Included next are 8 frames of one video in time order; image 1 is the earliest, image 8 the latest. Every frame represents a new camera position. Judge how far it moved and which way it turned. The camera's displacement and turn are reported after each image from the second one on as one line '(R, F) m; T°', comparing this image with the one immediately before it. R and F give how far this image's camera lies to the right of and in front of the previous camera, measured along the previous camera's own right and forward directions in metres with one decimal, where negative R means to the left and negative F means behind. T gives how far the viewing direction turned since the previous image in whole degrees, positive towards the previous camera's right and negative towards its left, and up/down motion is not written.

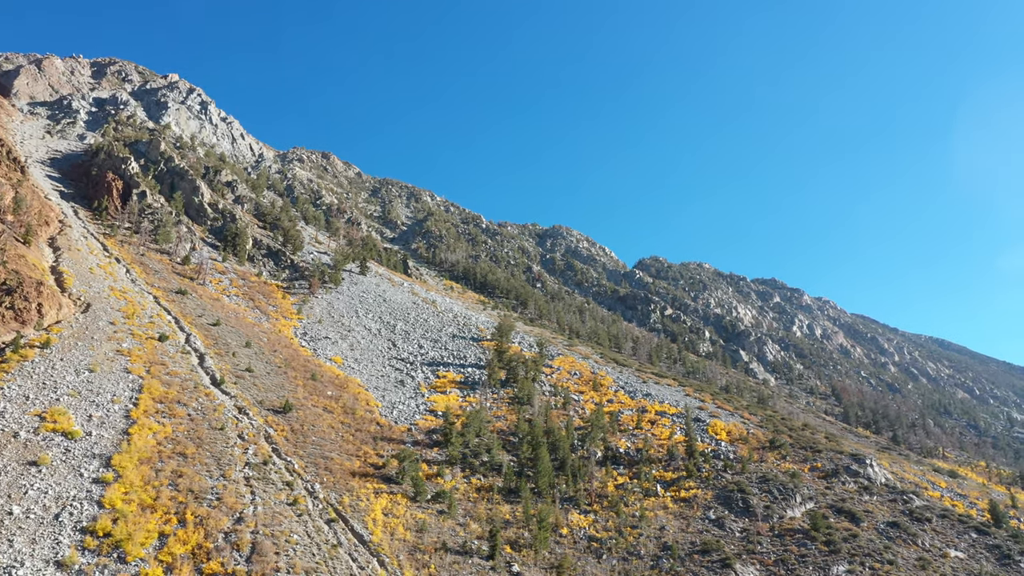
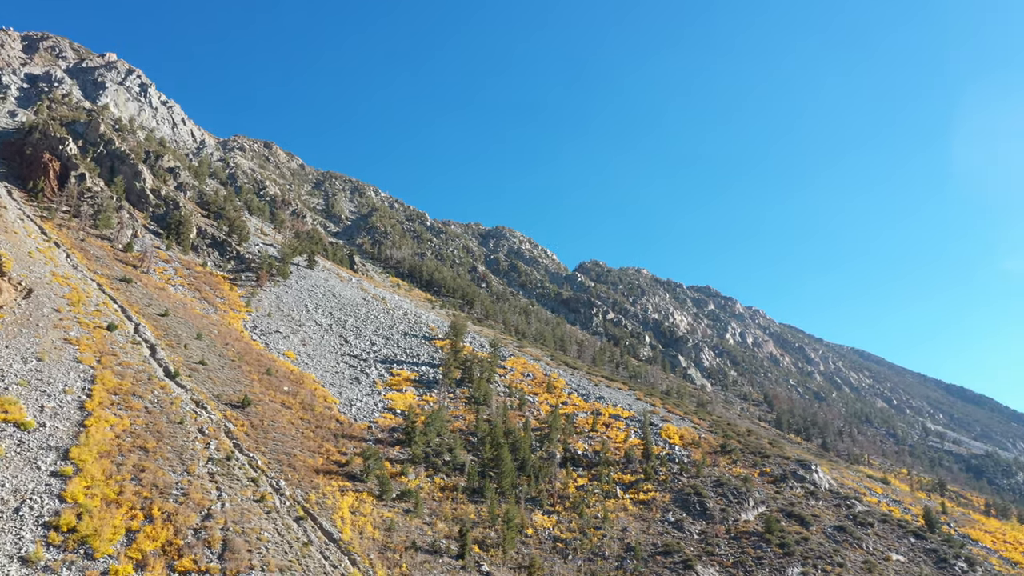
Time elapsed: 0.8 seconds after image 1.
(-0.6, -0.3) m; +4°
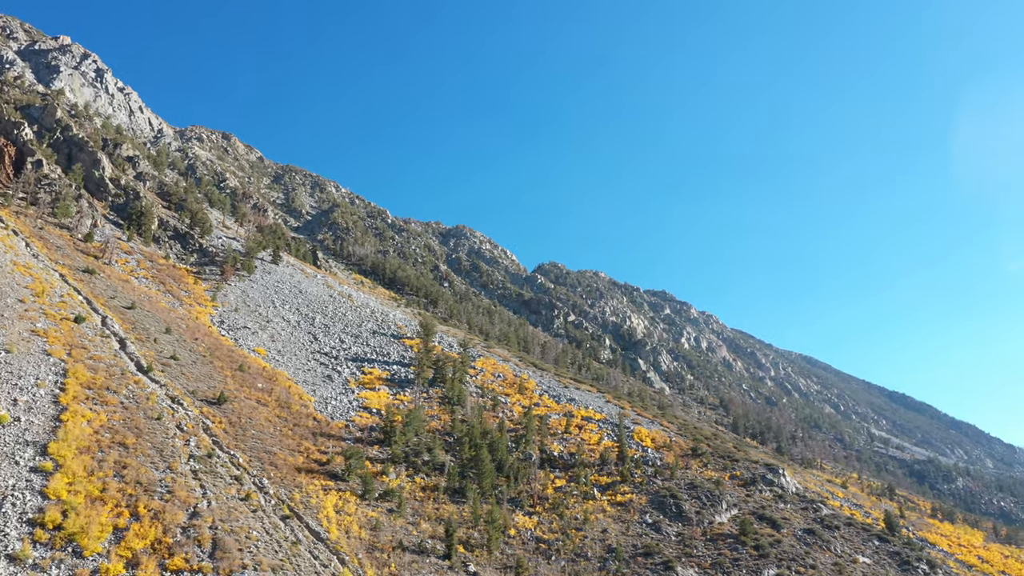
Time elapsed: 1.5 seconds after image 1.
(-0.7, -0.1) m; +2°
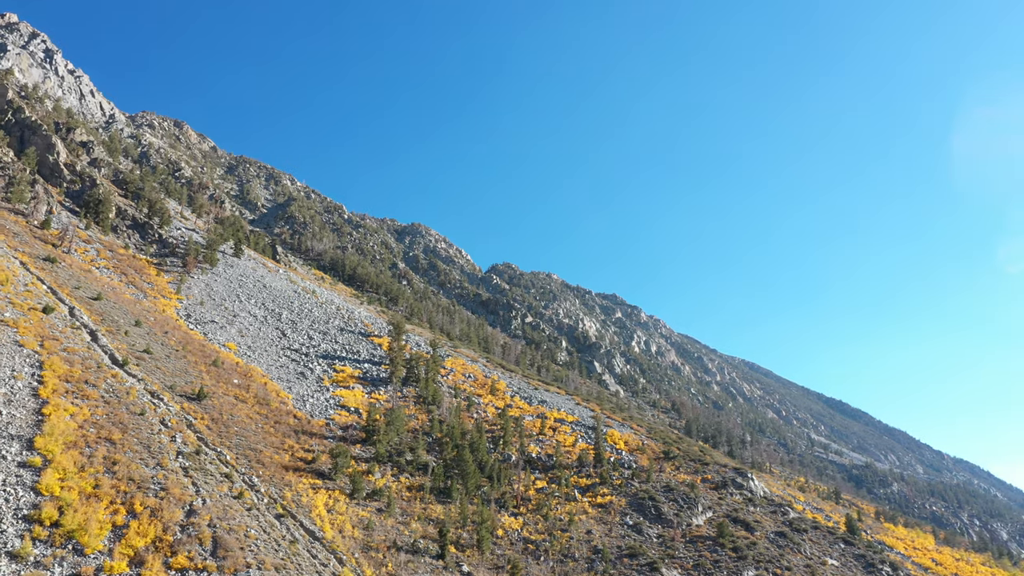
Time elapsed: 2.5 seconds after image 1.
(-1.1, 0.0) m; +2°
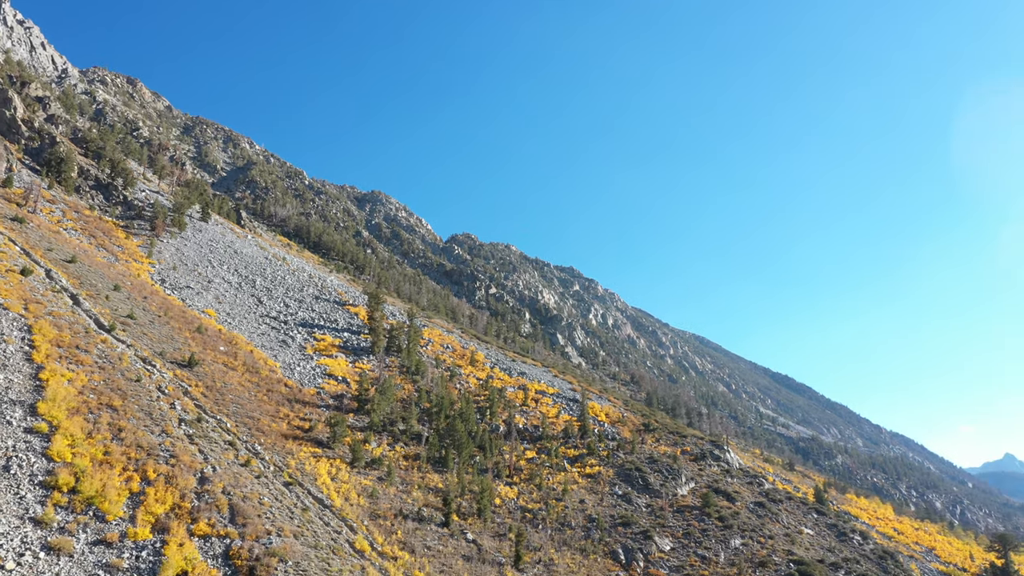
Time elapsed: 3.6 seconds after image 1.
(-1.2, +0.3) m; +1°
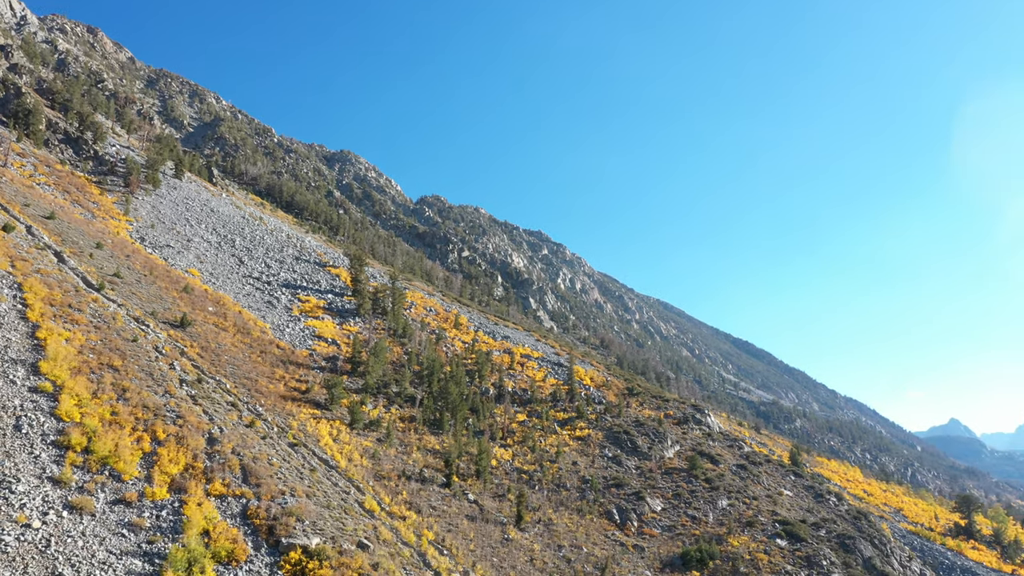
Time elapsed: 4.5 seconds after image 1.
(-0.7, +0.2) m; +1°
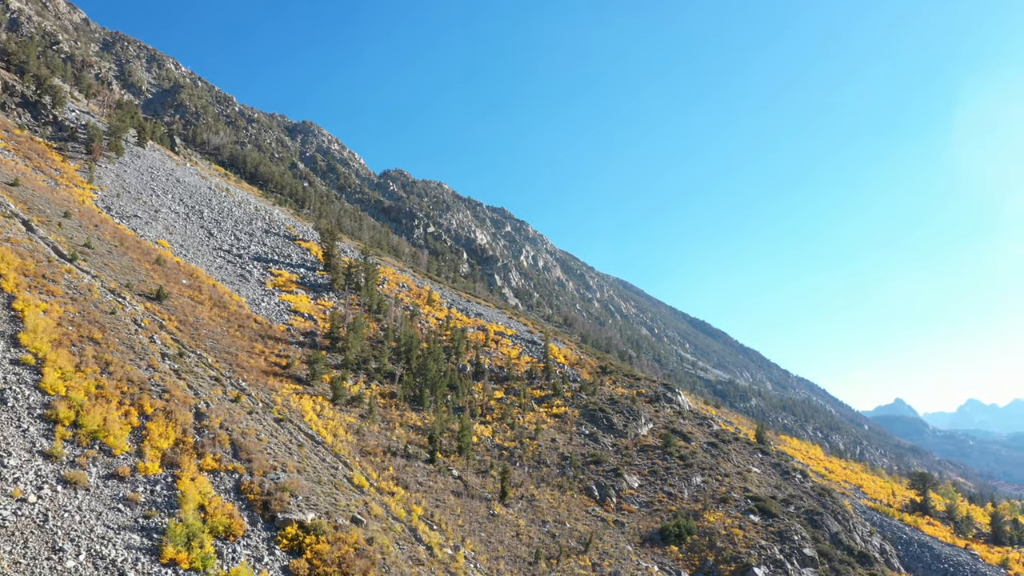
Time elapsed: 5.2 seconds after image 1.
(-0.3, -0.1) m; +2°
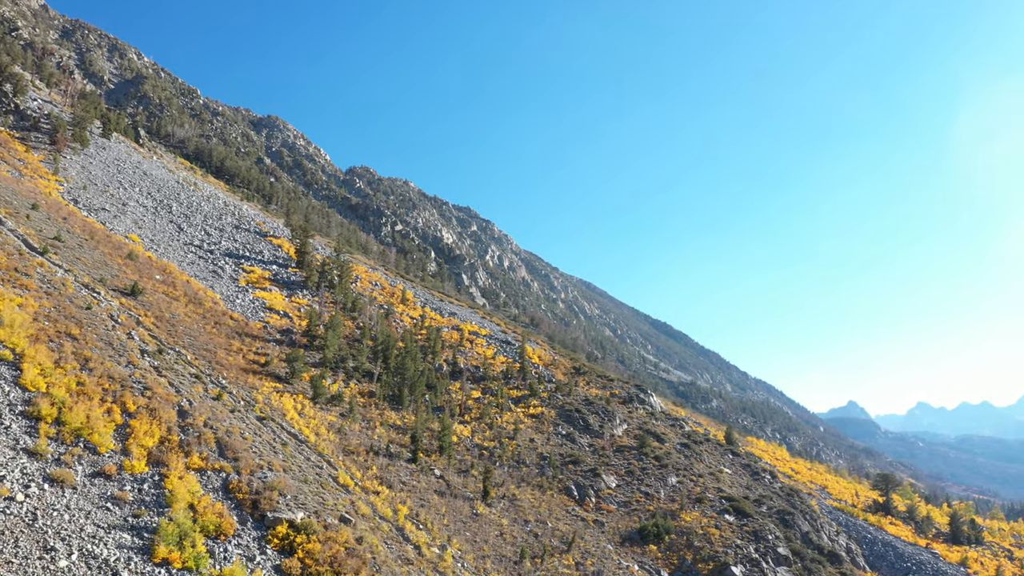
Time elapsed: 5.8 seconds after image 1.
(-0.3, -0.3) m; +2°
